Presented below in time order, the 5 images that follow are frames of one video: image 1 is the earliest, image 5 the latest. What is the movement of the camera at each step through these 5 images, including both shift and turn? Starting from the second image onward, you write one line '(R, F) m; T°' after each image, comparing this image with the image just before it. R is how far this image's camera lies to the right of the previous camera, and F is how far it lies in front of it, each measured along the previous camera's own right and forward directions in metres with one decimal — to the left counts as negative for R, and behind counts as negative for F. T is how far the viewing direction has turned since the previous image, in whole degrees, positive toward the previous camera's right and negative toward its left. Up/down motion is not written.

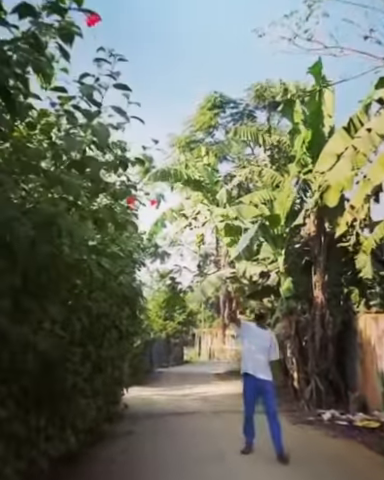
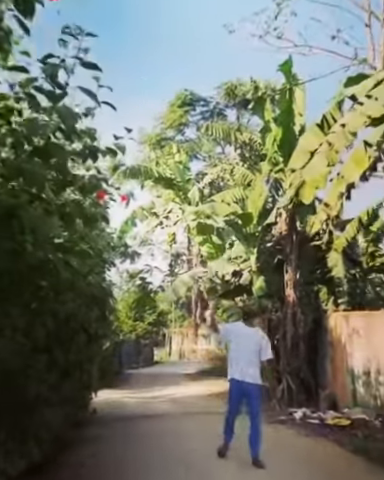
(0.0, +0.1) m; +4°
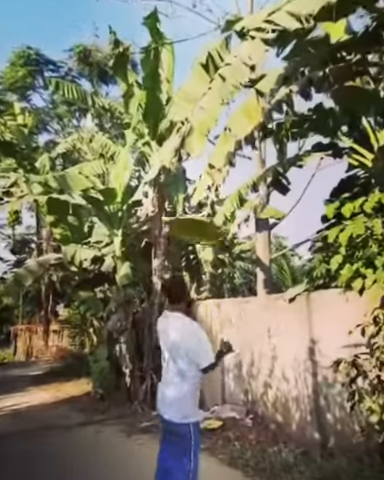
(0.0, +1.0) m; +18°
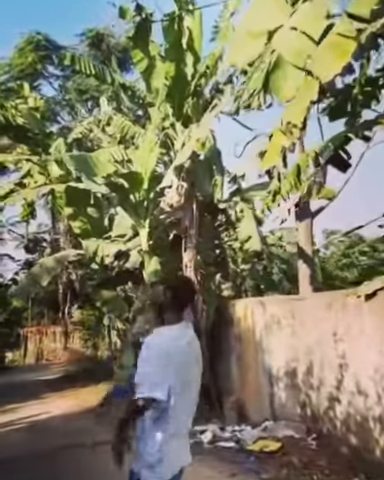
(-0.3, +0.7) m; -1°
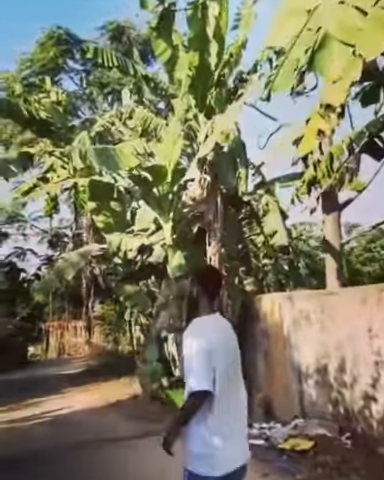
(-0.1, +0.1) m; -2°
